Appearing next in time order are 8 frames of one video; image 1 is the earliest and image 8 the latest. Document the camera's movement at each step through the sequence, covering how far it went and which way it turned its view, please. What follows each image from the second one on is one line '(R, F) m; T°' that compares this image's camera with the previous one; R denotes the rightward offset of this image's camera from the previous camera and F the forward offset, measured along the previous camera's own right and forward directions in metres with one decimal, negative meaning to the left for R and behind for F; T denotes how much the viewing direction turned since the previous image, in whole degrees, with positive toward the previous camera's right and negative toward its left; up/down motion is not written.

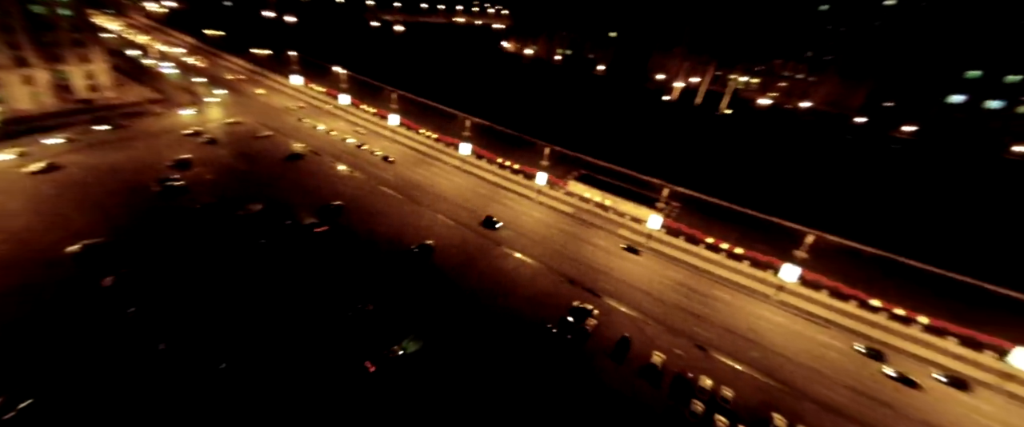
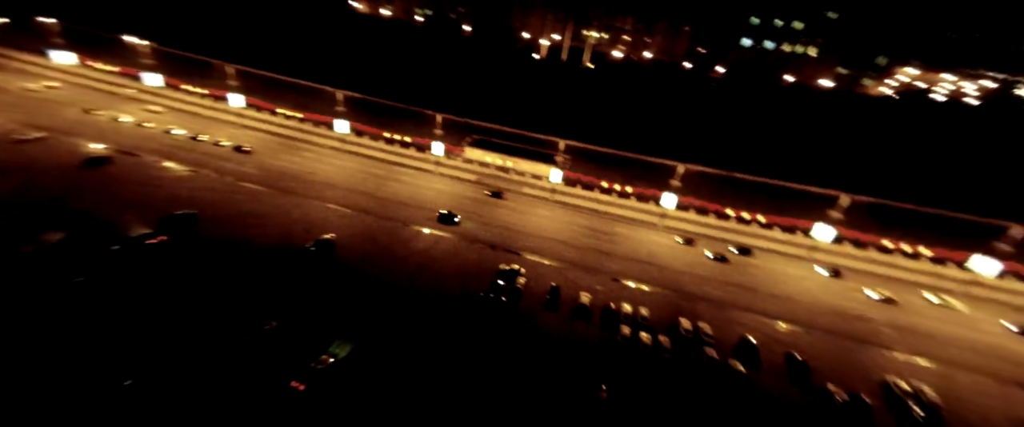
(-4.1, +0.4) m; +18°
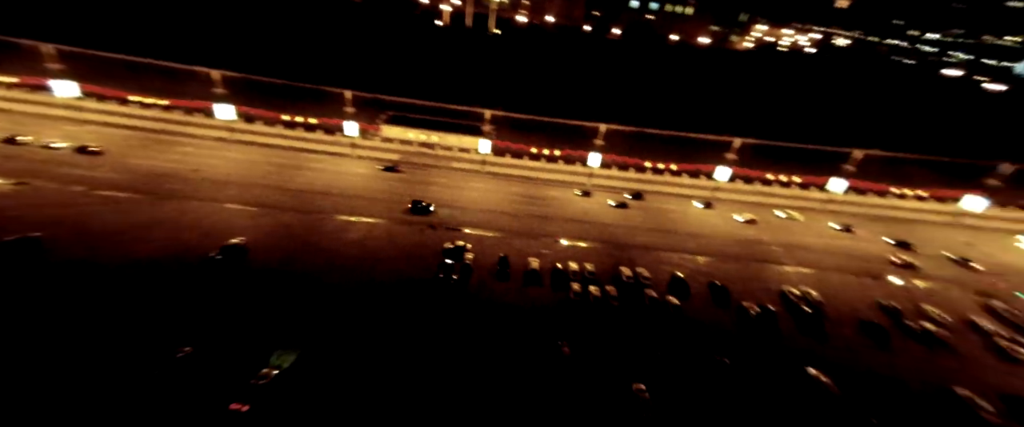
(-3.1, +0.4) m; +14°
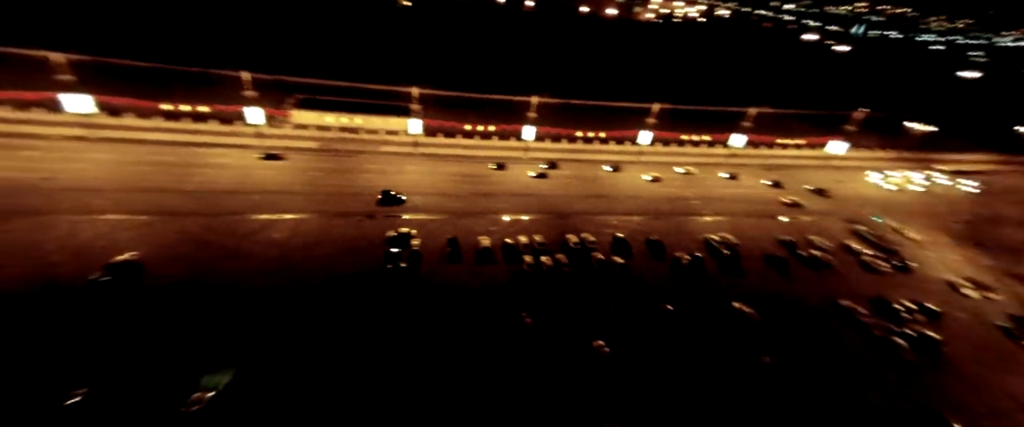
(-2.5, +0.3) m; +12°
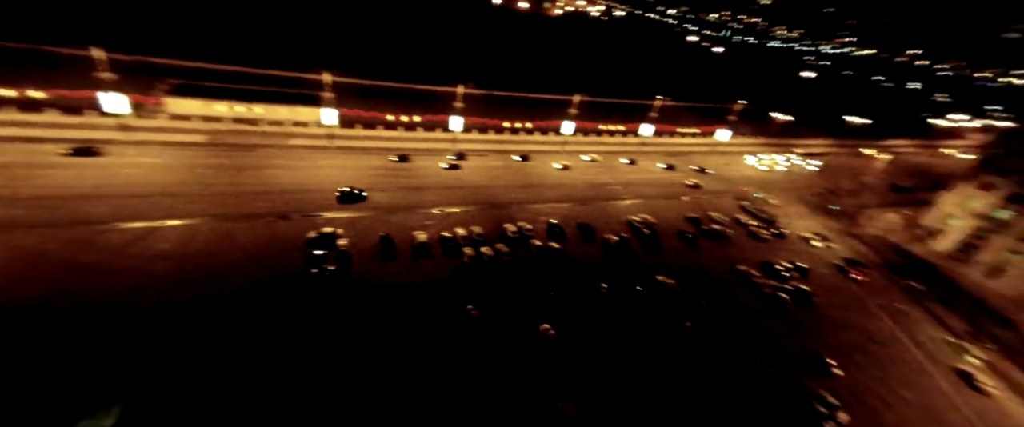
(-2.6, +0.5) m; +13°
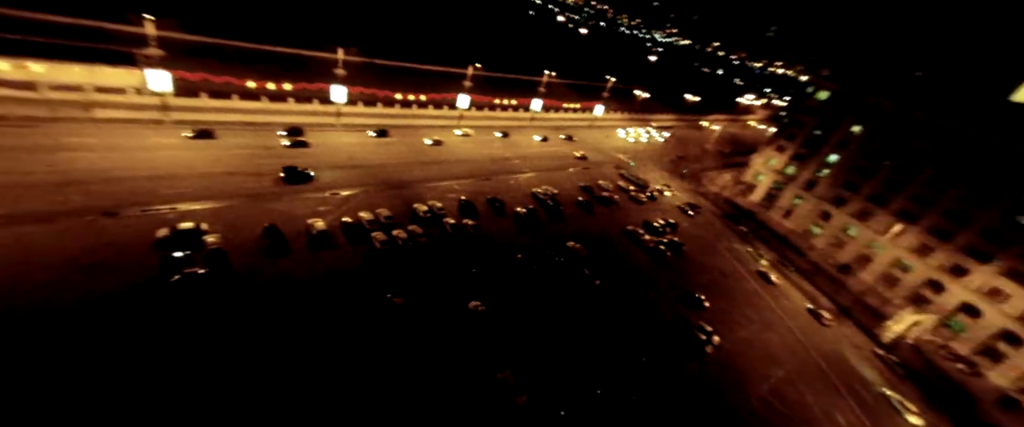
(-3.8, +1.3) m; +19°
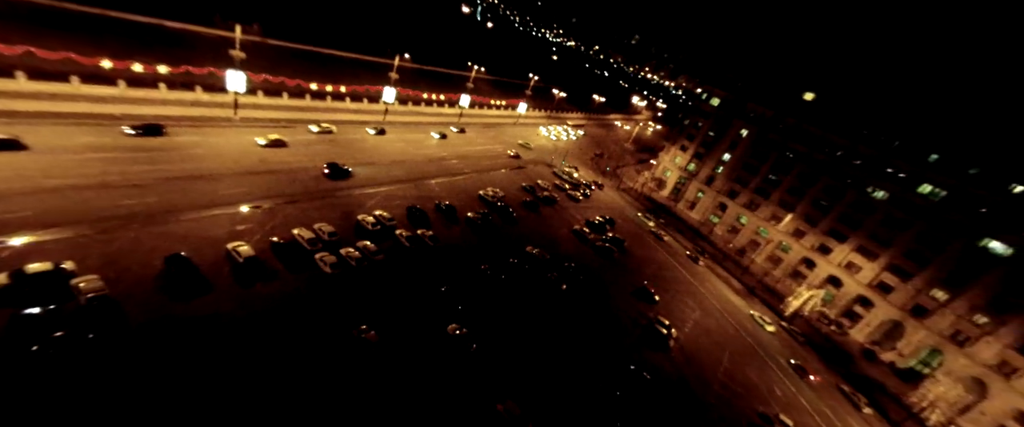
(-5.5, +2.7) m; +16°
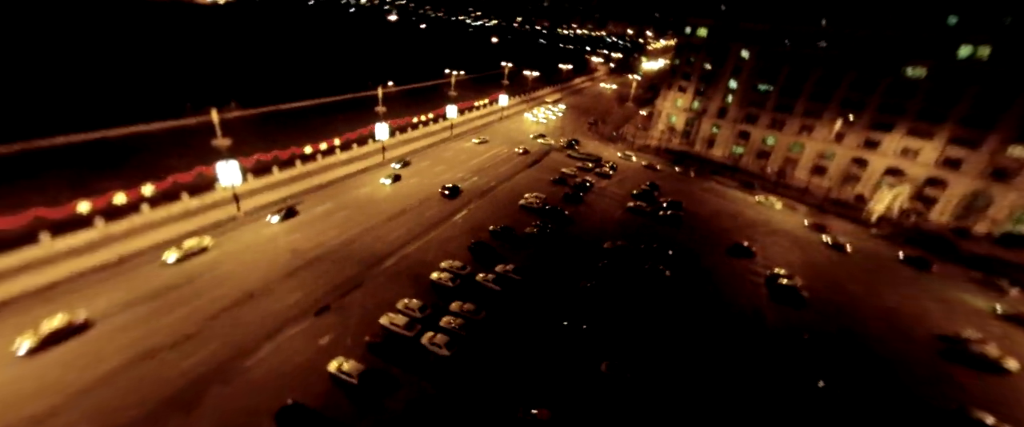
(-6.6, +3.6) m; +4°
